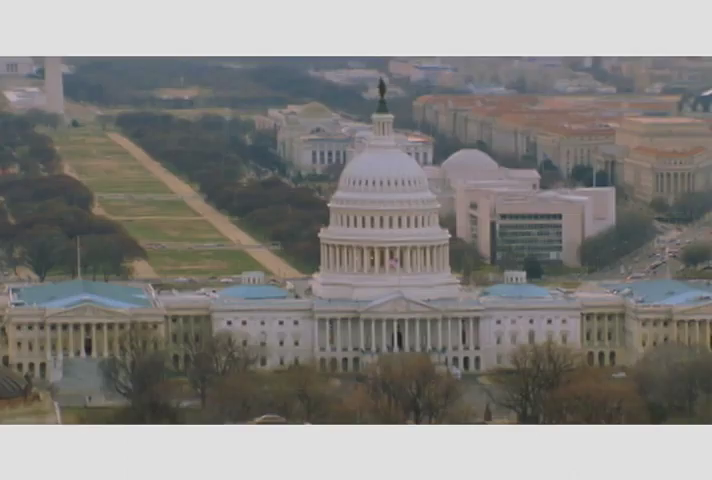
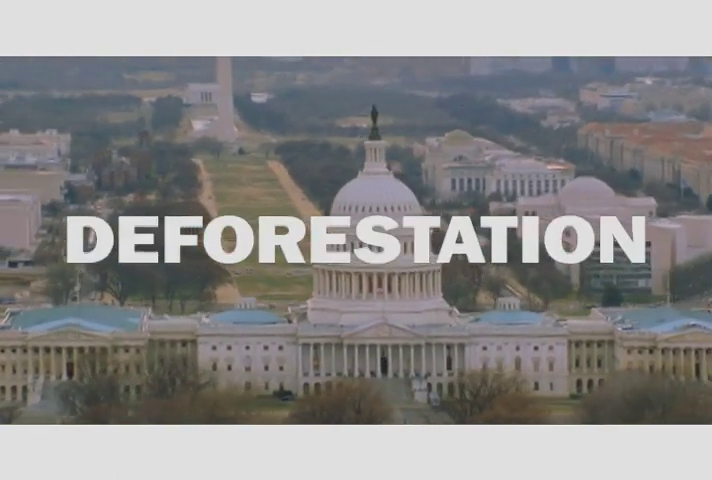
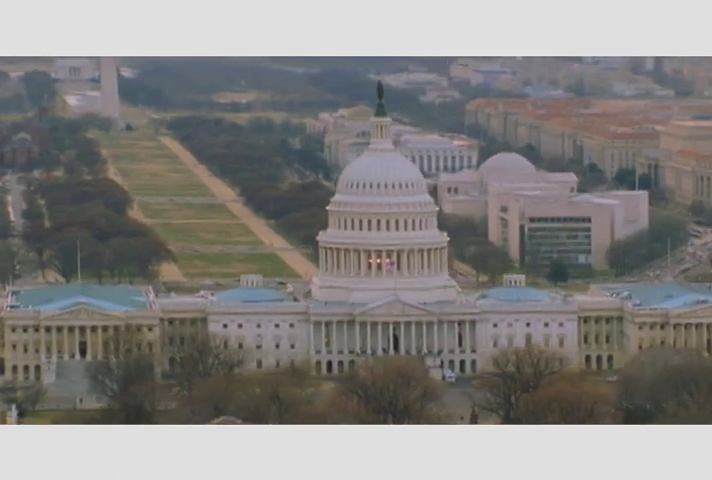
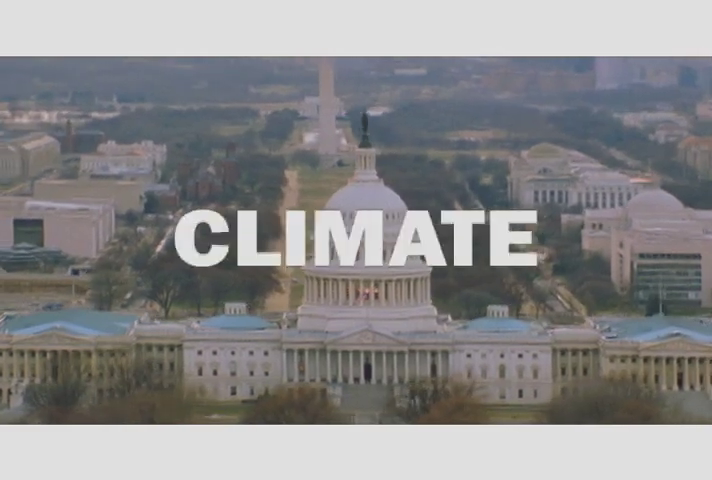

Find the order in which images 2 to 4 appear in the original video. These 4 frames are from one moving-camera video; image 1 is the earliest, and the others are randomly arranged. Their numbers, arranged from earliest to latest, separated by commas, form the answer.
3, 2, 4
